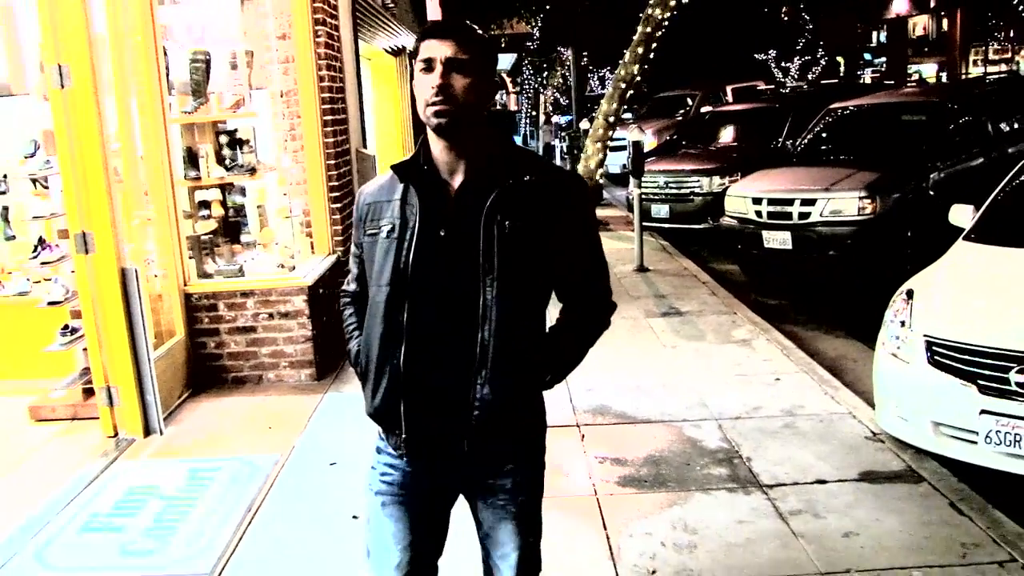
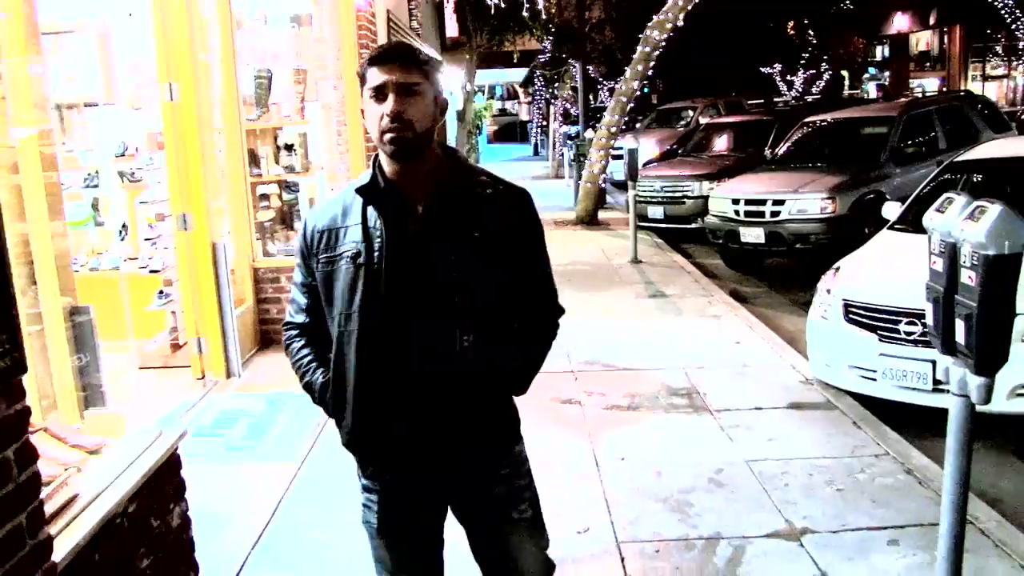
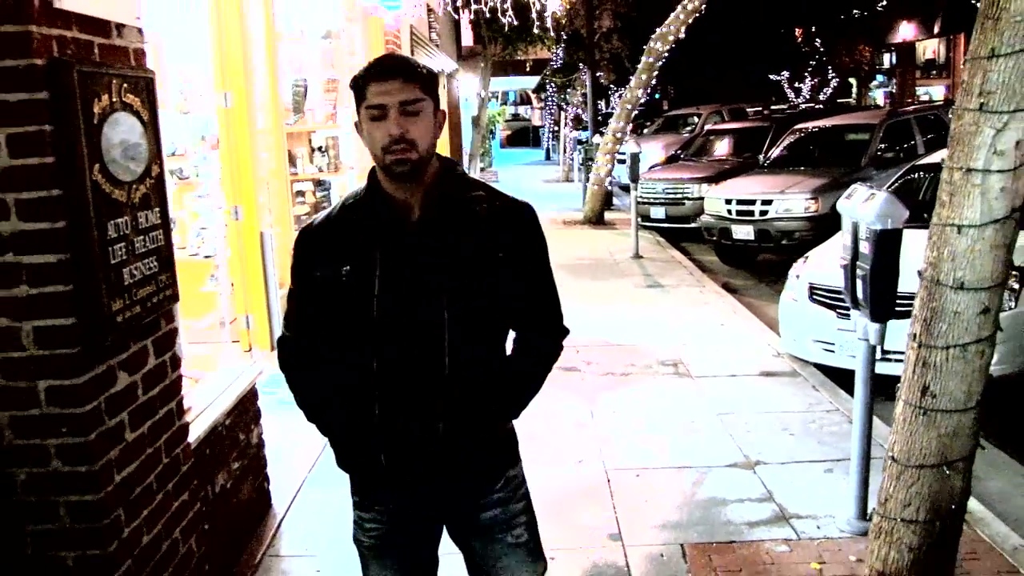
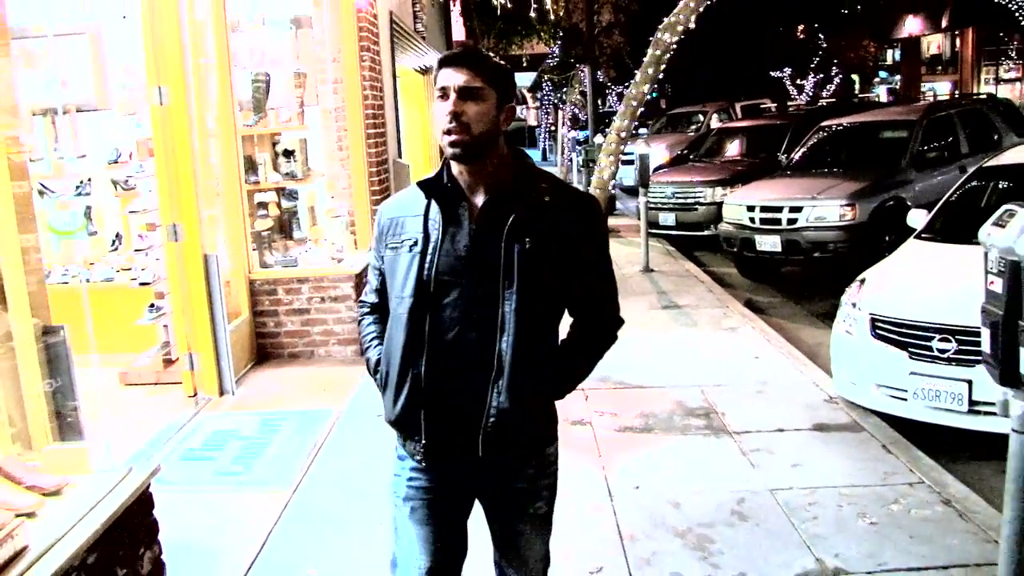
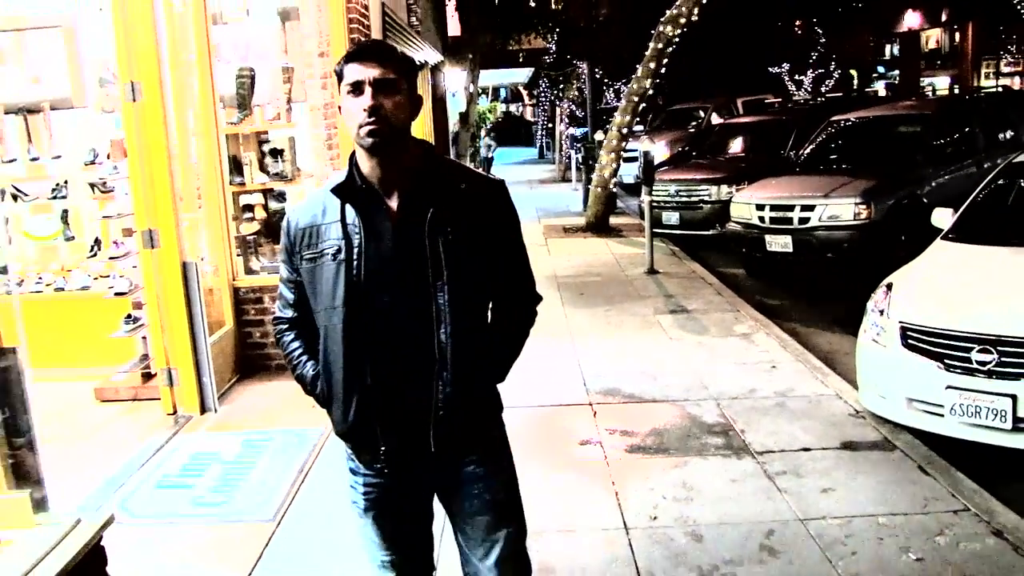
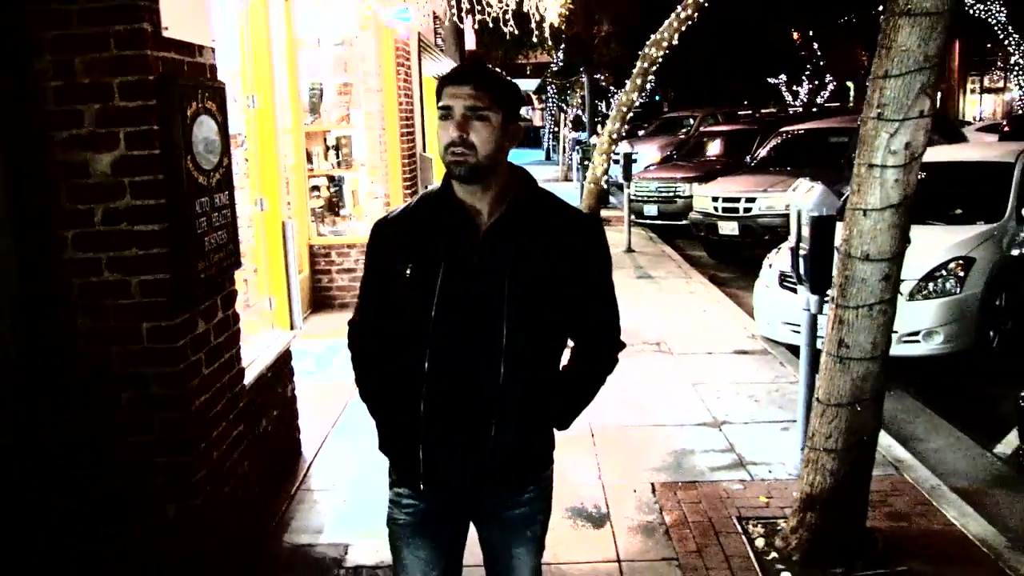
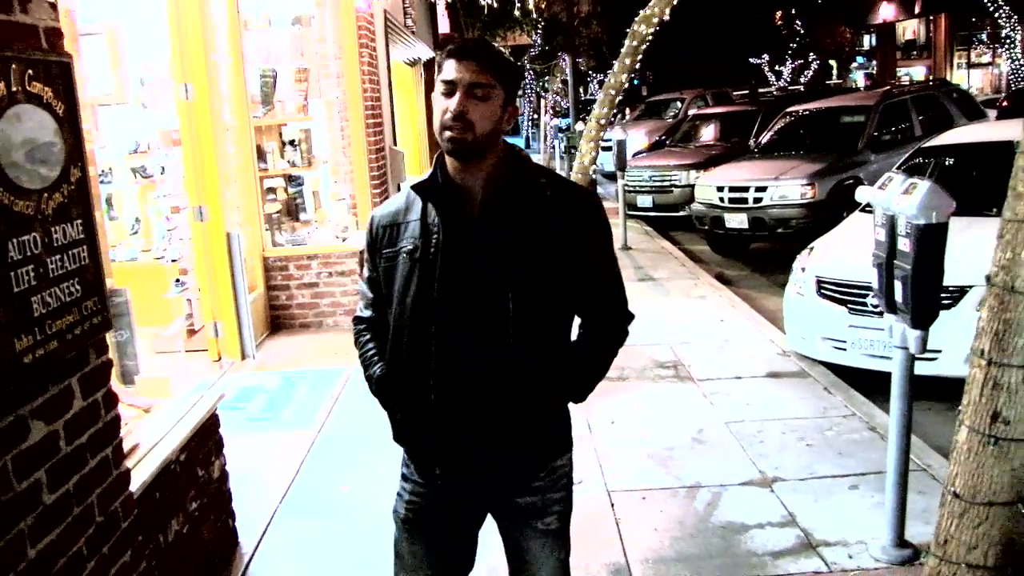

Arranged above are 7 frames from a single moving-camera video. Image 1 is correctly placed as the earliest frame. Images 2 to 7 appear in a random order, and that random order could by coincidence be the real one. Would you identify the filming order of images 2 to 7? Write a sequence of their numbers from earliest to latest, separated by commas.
5, 4, 2, 7, 3, 6
